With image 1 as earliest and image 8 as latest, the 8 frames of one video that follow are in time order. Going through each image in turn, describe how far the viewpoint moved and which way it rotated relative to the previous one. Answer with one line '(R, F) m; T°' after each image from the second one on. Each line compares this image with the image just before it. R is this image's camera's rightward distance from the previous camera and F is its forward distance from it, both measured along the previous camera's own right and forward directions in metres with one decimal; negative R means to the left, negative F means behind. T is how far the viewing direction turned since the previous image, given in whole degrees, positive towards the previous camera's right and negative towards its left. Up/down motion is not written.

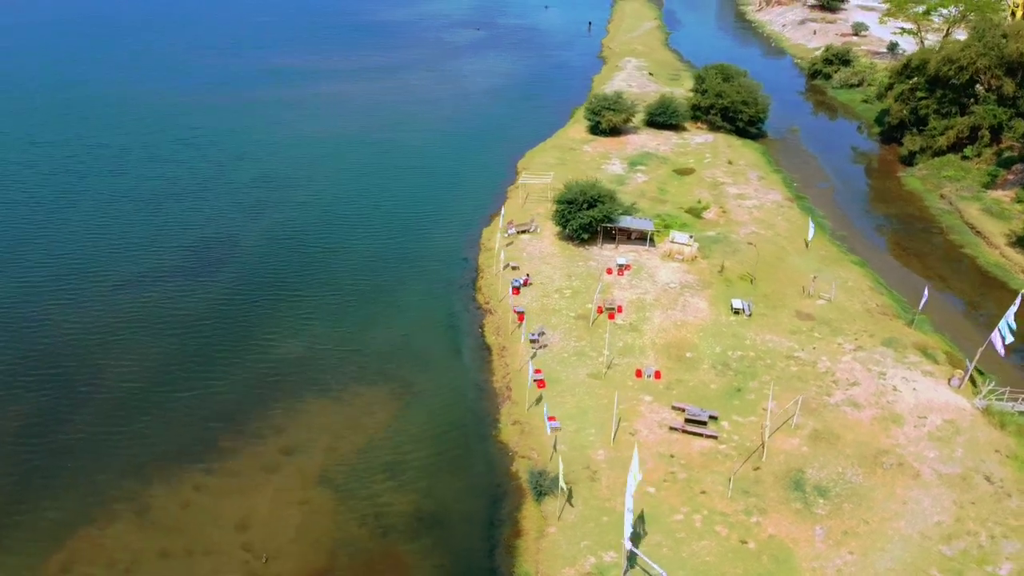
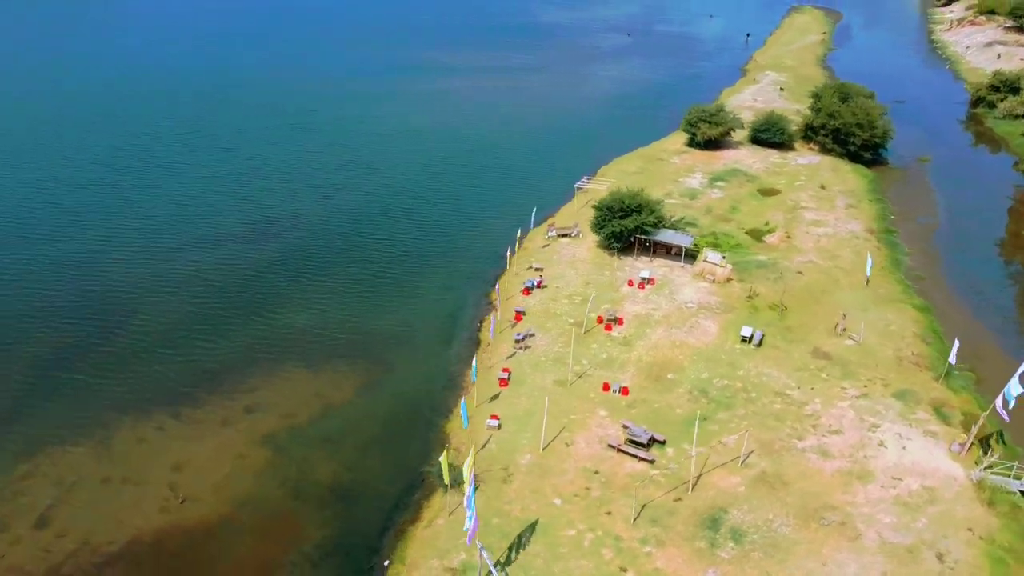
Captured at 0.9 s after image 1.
(+9.3, +0.8) m; -13°
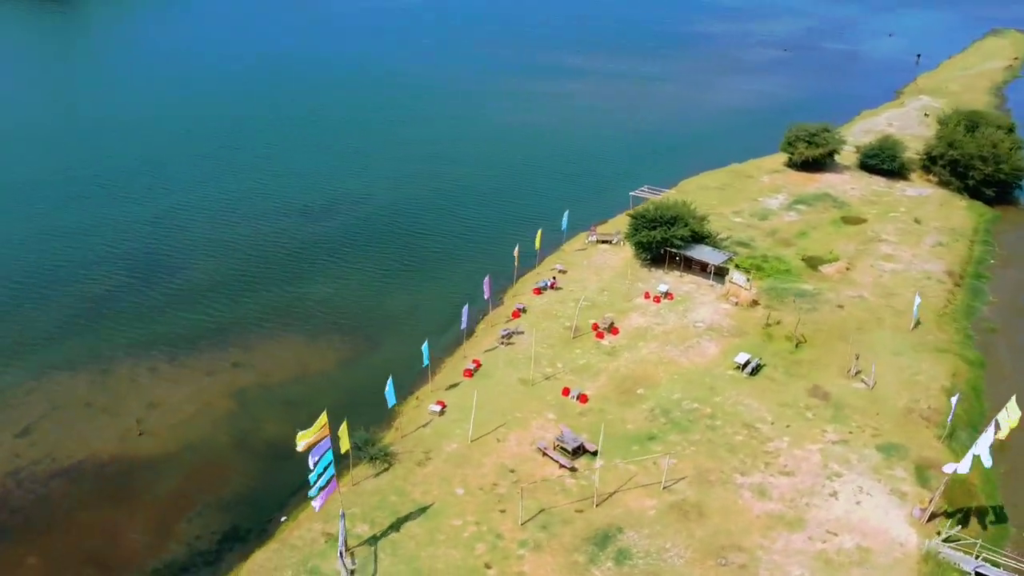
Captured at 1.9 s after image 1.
(+9.4, +0.8) m; -13°
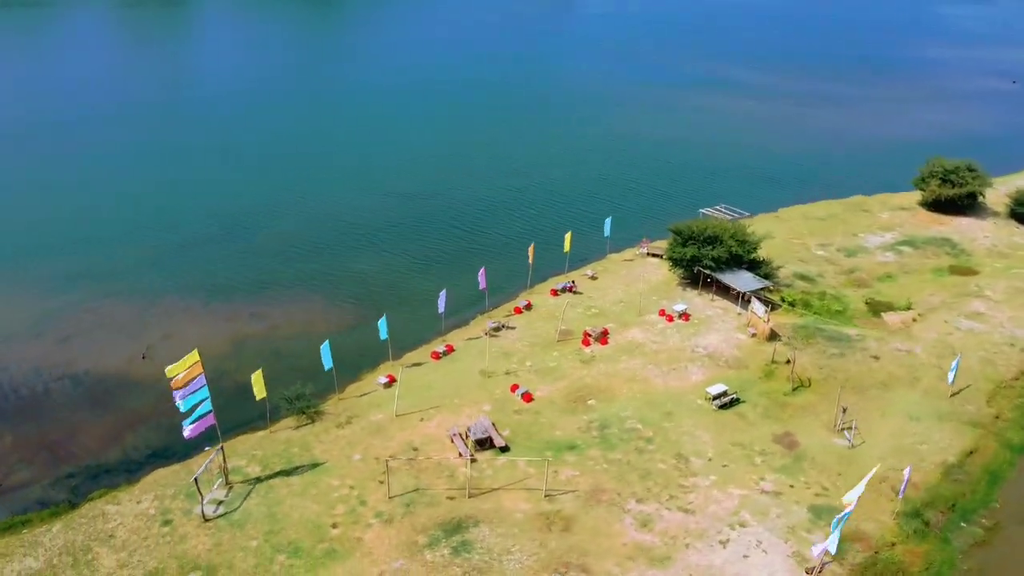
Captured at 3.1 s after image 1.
(+11.9, +1.3) m; -16°
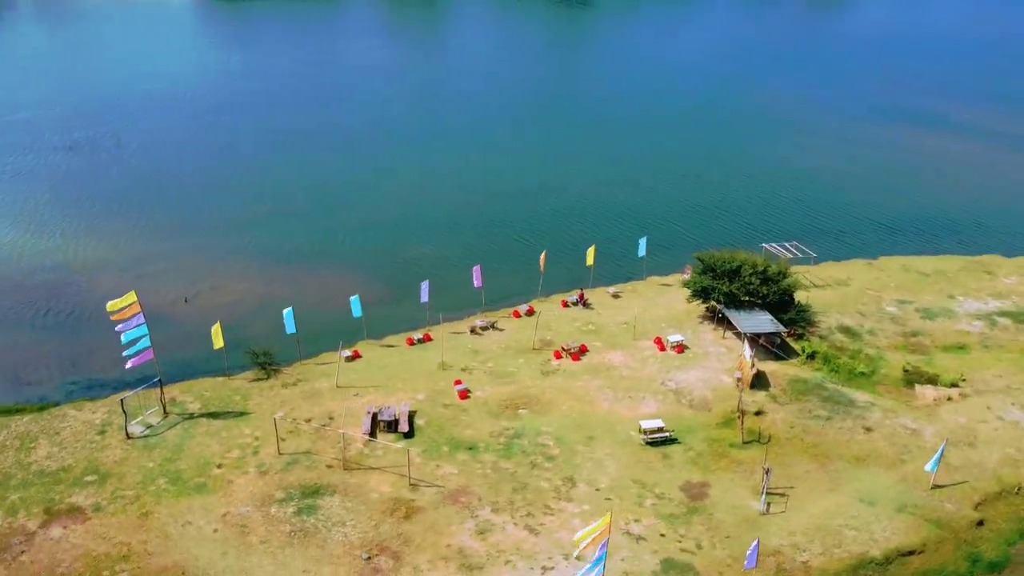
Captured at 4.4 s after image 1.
(+13.2, +1.3) m; -18°
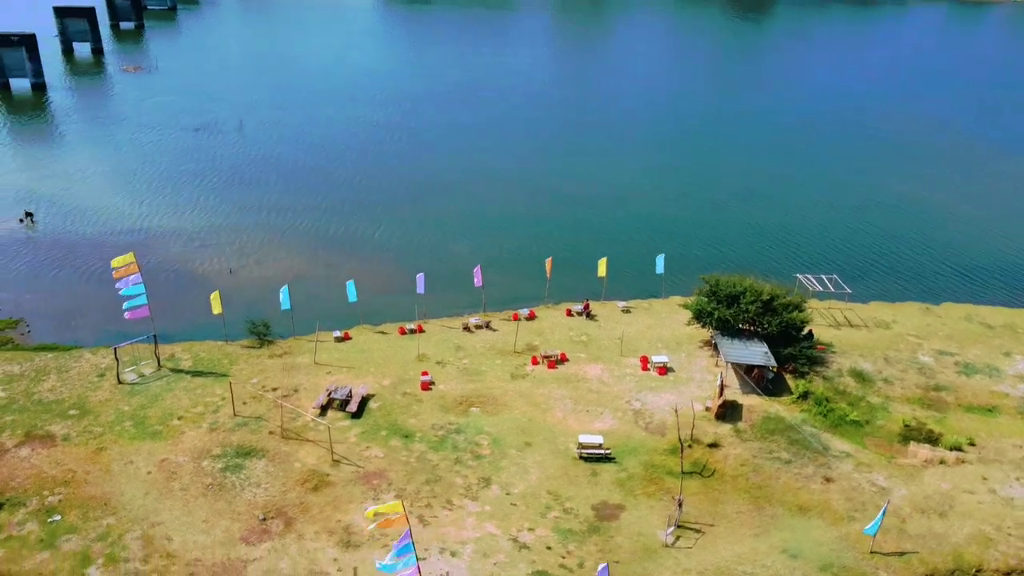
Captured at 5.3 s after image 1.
(+9.4, +0.5) m; -12°
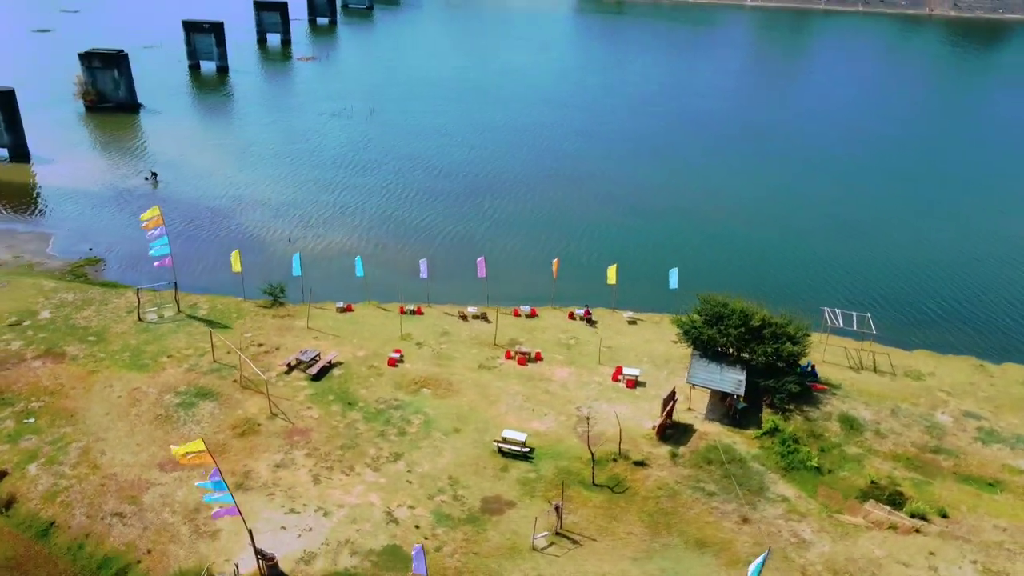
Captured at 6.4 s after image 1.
(+10.8, +1.0) m; -14°
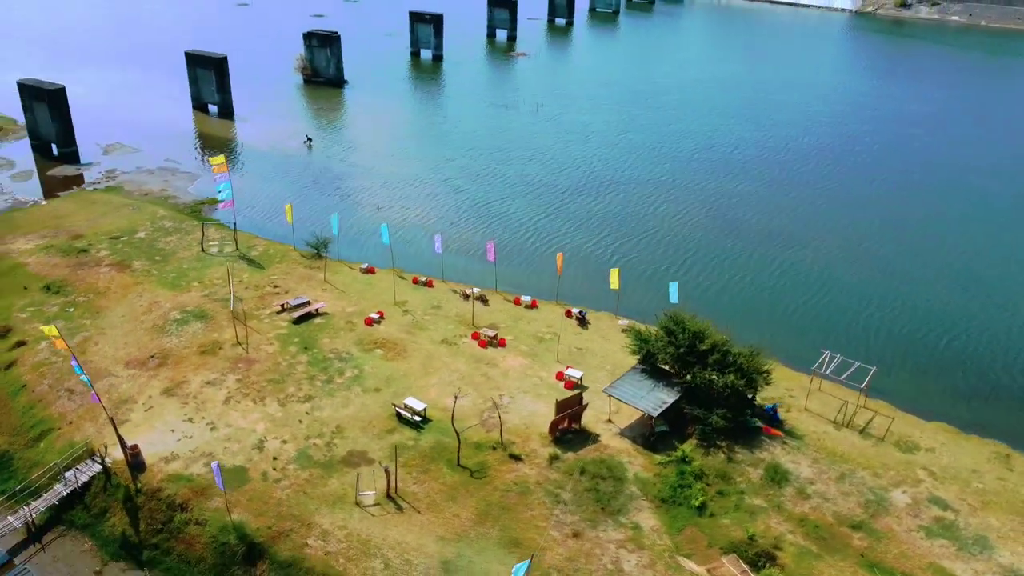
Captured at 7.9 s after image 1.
(+14.6, +2.0) m; -19°
